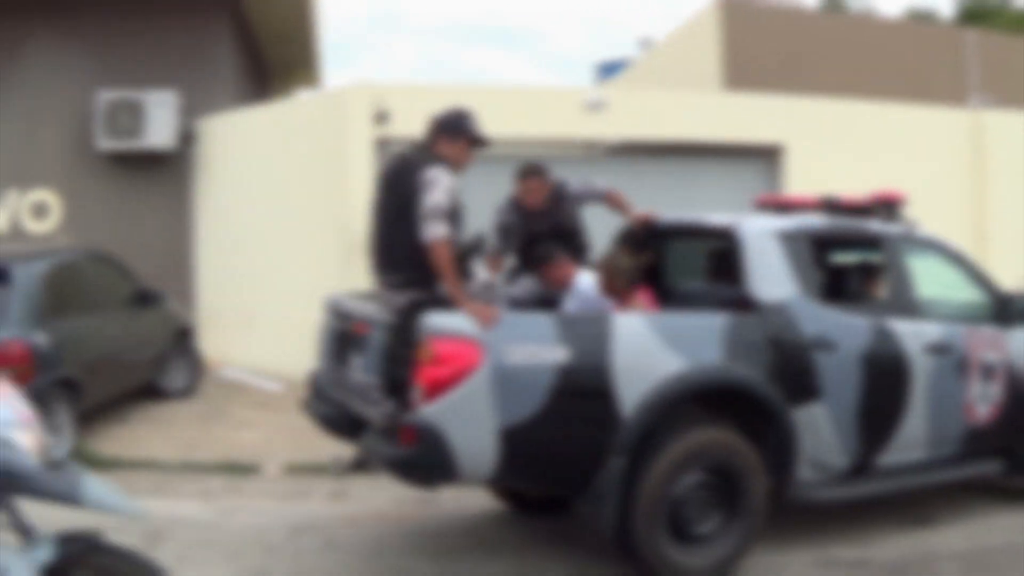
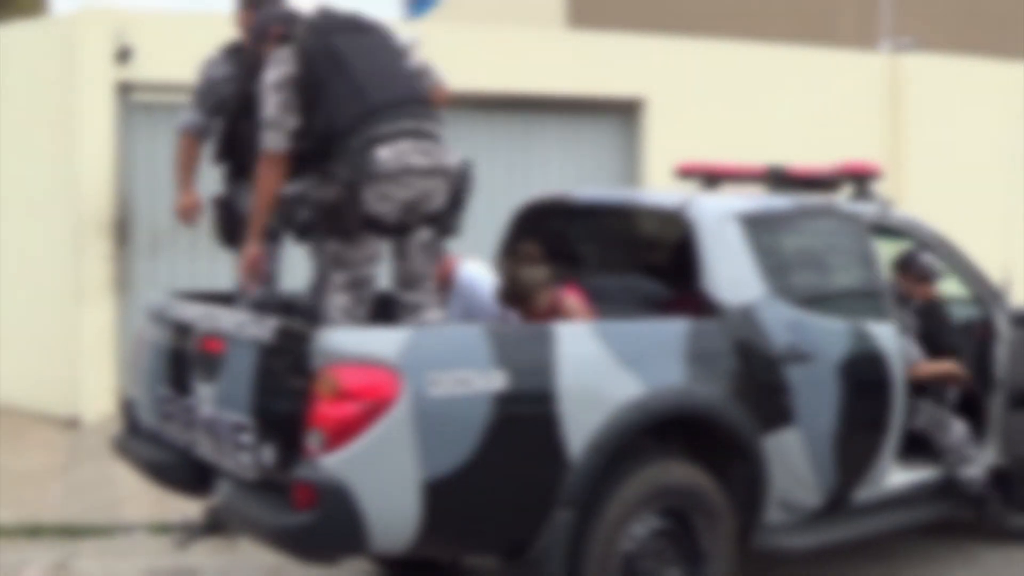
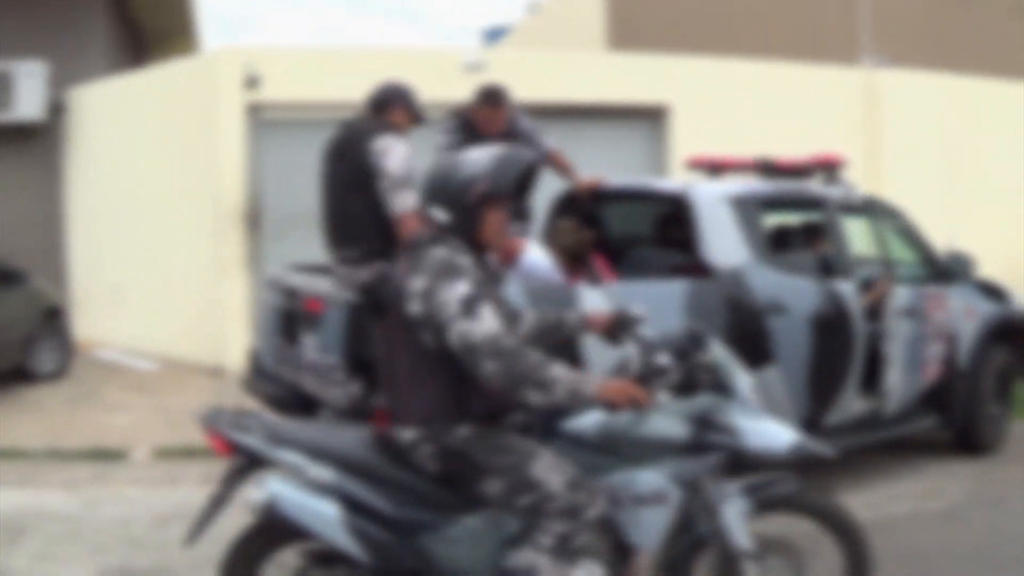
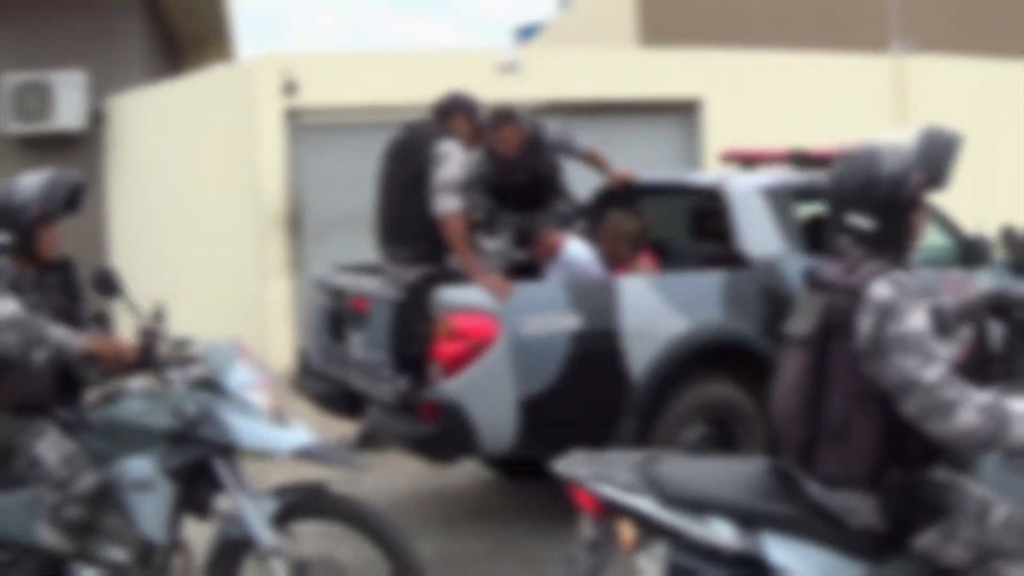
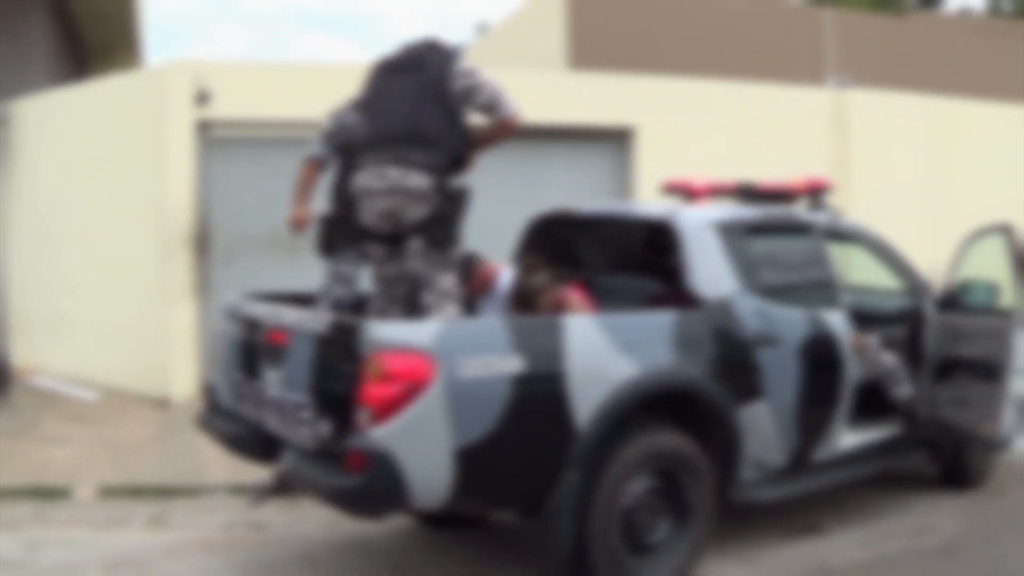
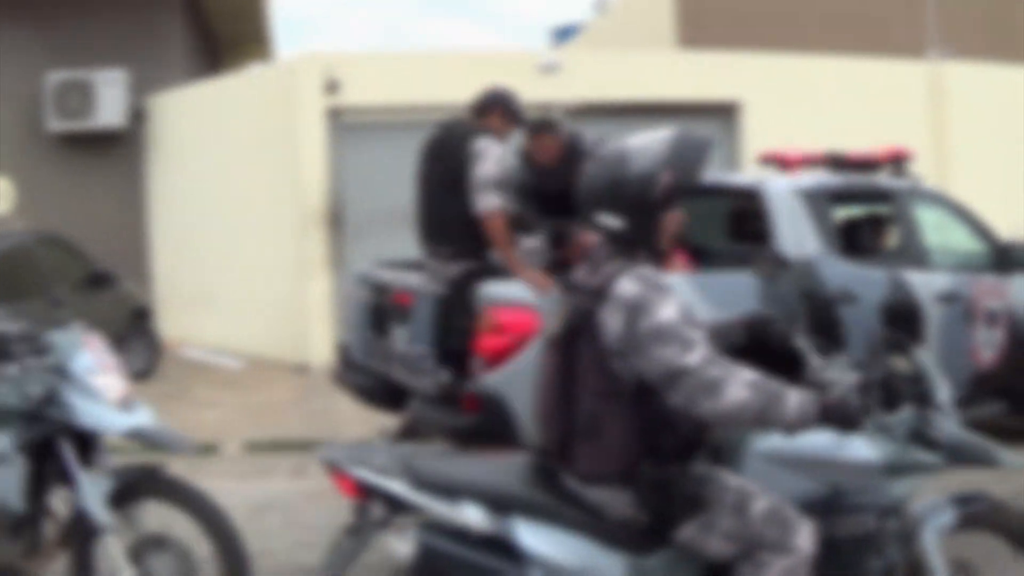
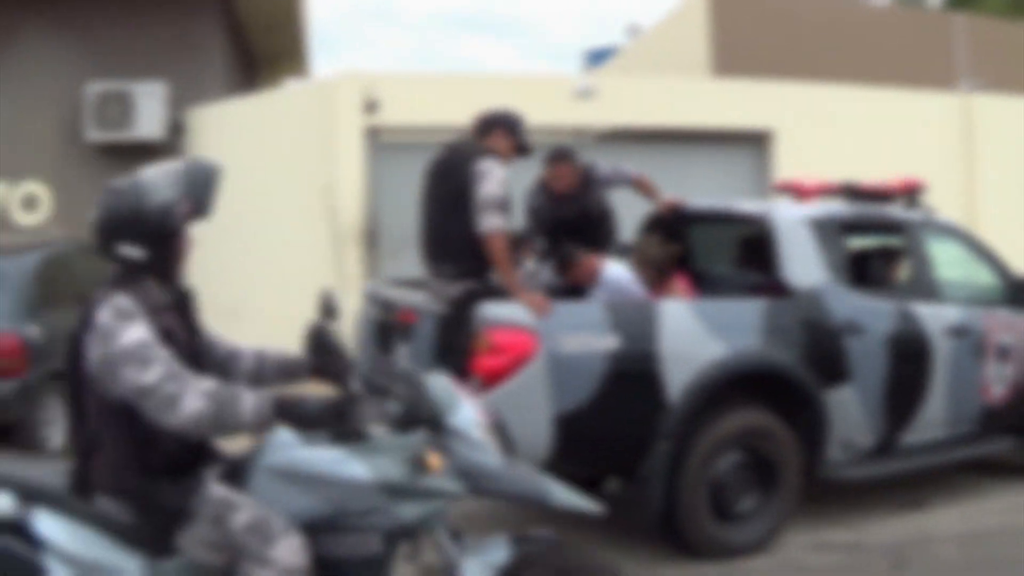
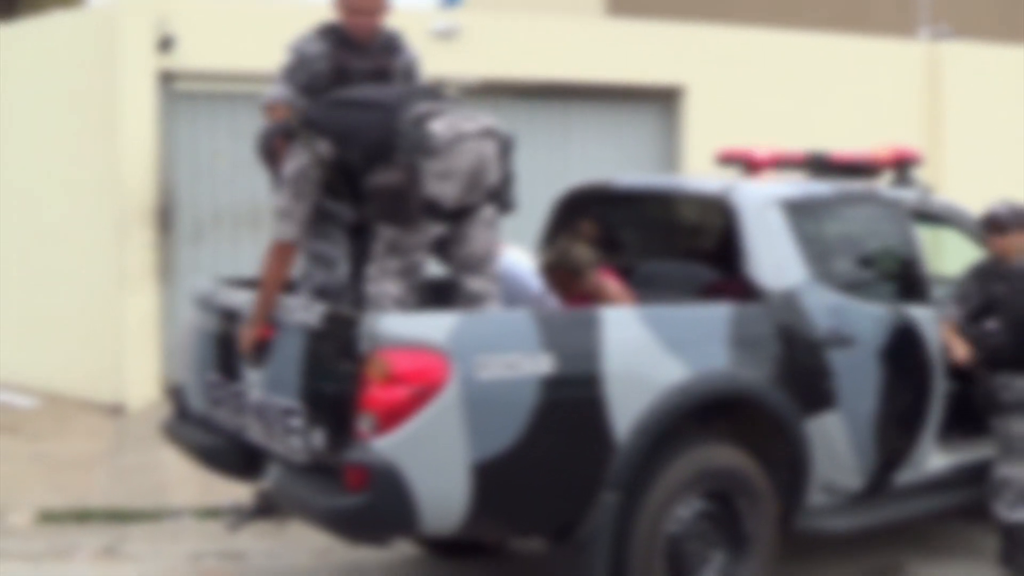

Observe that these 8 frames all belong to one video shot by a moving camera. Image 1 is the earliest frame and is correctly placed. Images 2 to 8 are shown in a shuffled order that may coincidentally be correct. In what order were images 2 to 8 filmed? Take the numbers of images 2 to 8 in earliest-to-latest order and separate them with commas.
7, 6, 4, 3, 5, 2, 8
